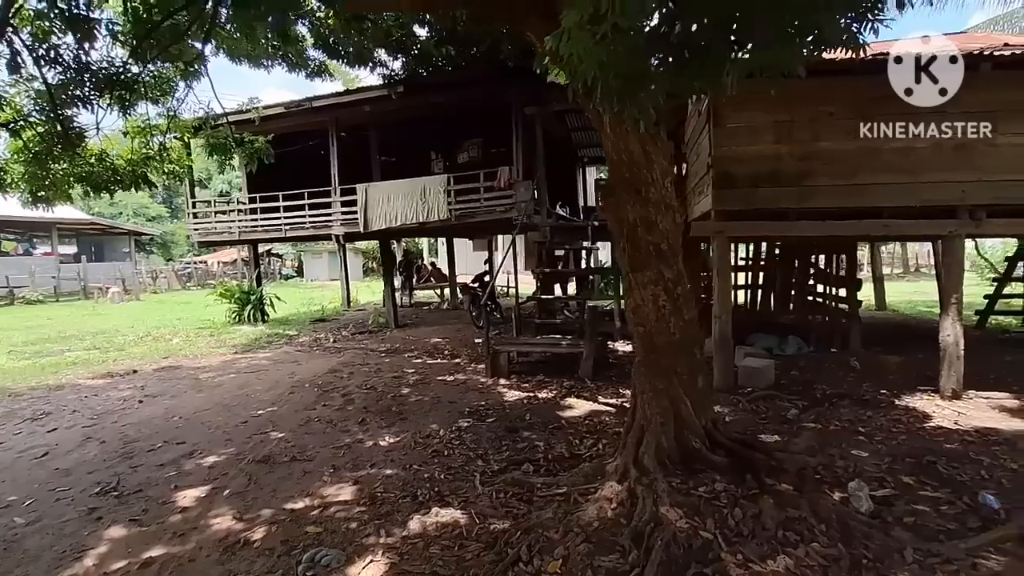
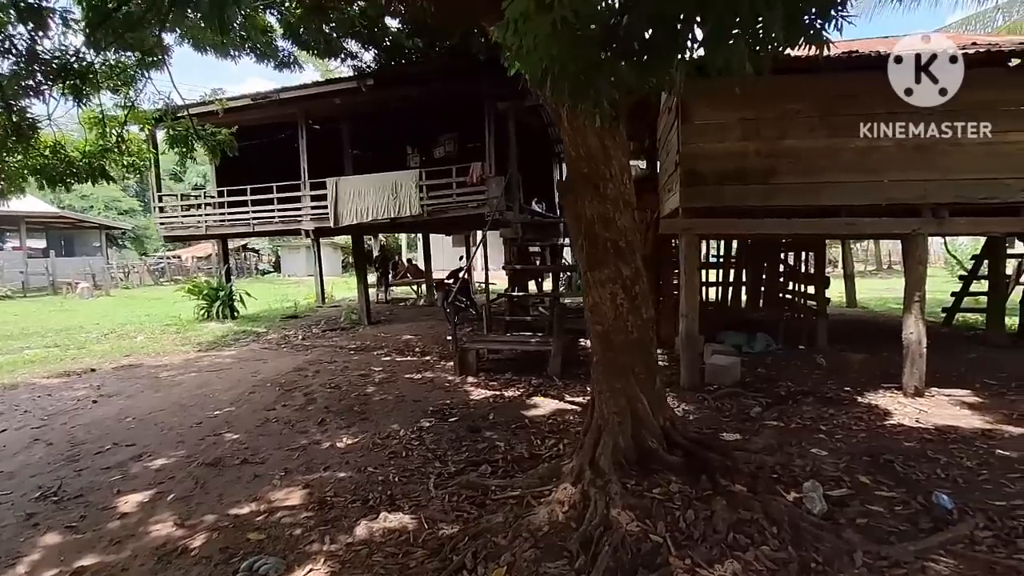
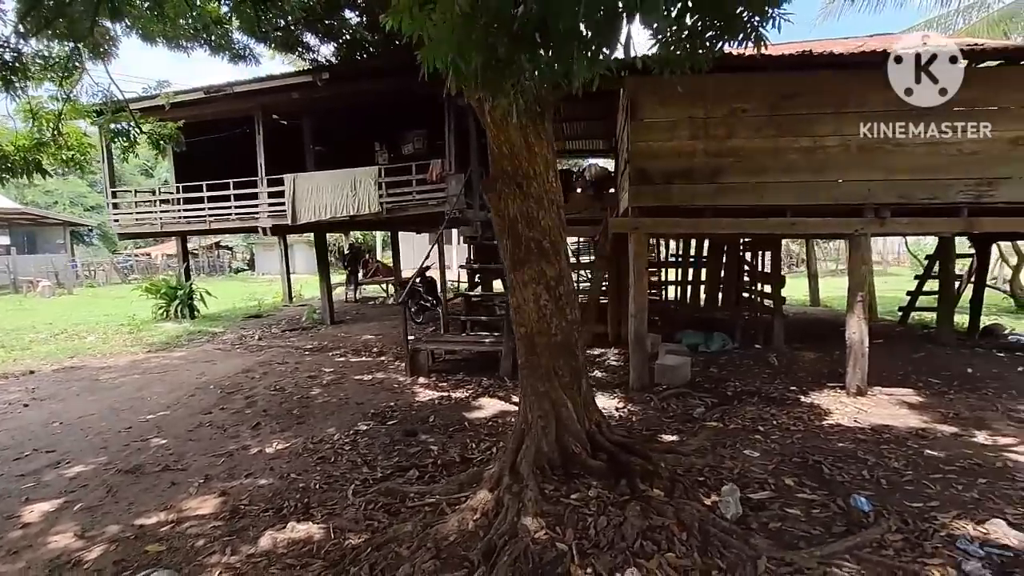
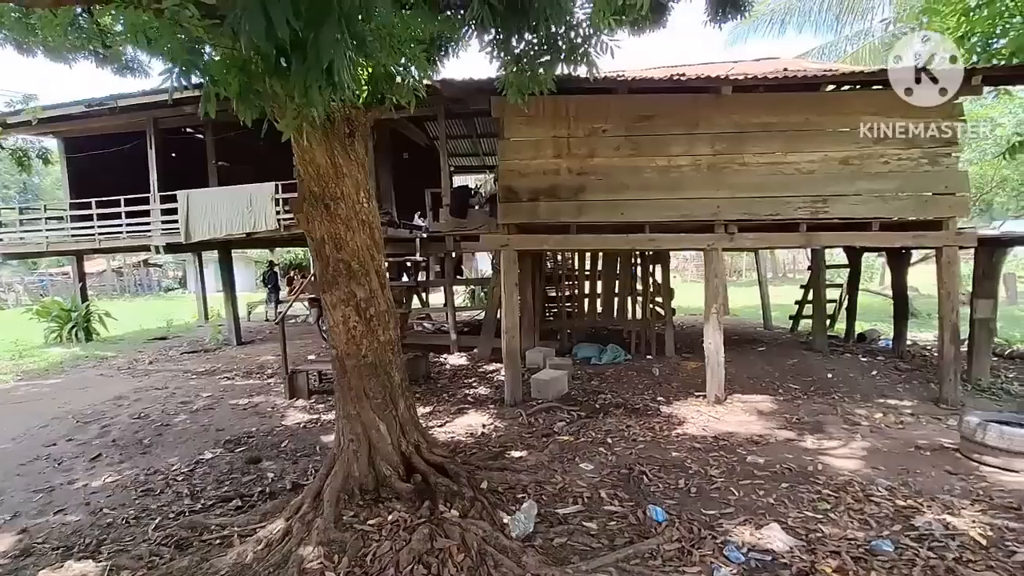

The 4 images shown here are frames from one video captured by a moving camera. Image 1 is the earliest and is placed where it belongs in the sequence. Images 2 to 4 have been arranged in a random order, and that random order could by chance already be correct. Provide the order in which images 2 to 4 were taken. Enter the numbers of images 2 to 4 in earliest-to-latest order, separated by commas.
2, 3, 4
